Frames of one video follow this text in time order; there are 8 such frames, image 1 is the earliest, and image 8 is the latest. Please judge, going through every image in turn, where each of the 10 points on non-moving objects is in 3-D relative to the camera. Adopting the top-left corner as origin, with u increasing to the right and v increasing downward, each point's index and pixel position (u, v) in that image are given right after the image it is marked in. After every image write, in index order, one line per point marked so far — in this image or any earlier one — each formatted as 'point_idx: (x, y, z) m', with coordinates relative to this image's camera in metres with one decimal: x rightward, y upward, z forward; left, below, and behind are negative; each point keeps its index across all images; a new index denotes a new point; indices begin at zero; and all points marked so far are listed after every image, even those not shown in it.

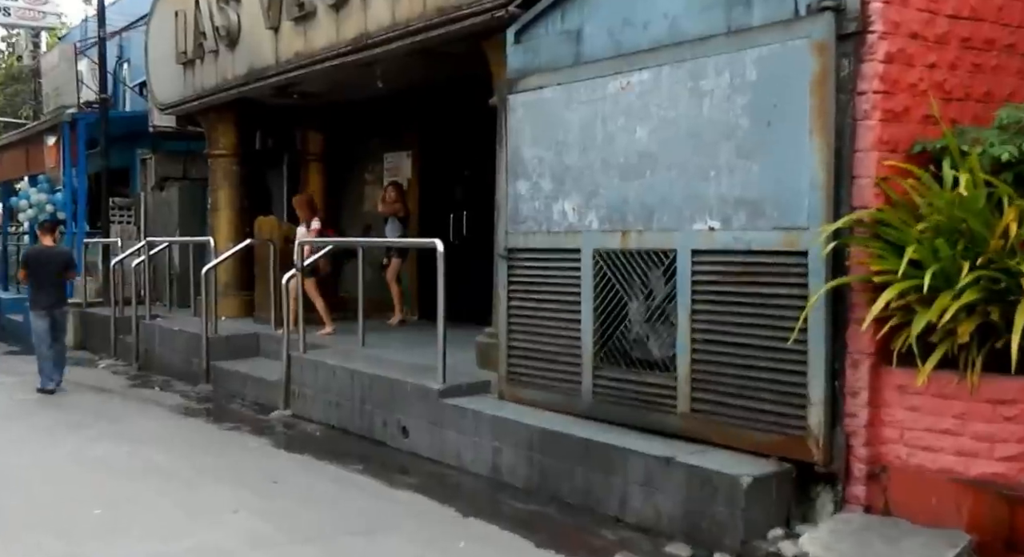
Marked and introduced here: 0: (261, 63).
0: (-2.4, +2.1, +9.5) m
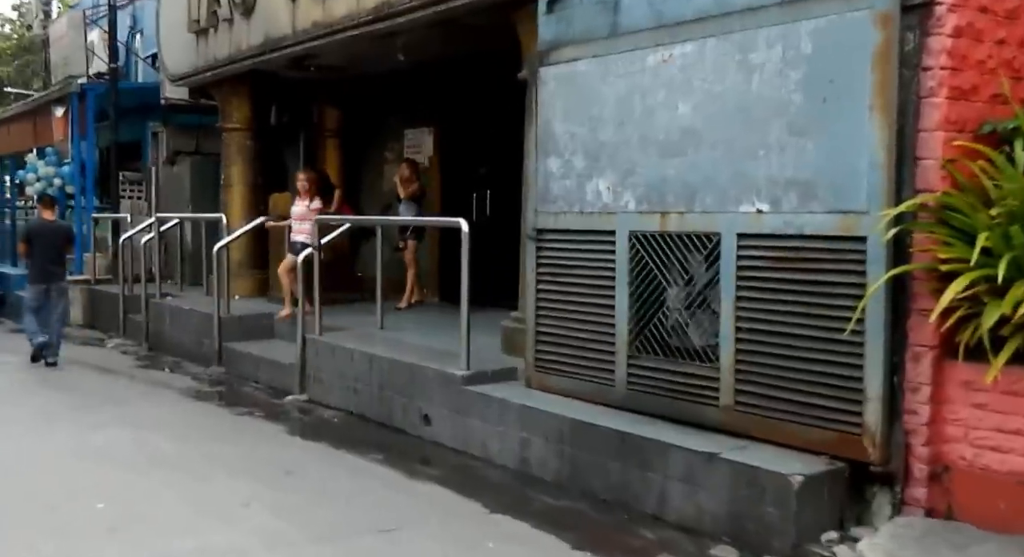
0: (-2.2, +2.3, +9.2) m
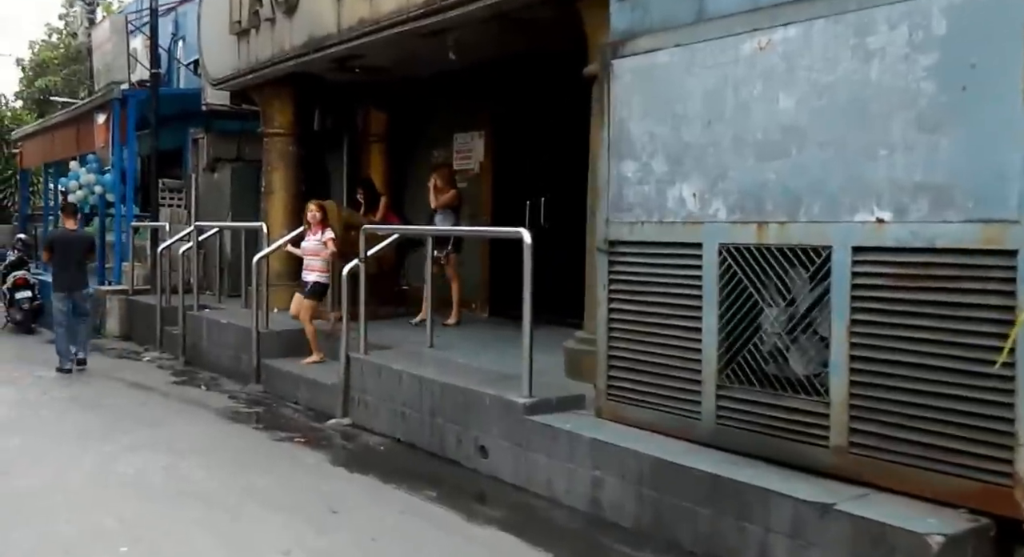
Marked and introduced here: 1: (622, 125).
0: (-1.7, +2.2, +8.6) m
1: (+0.6, +0.8, +5.1) m
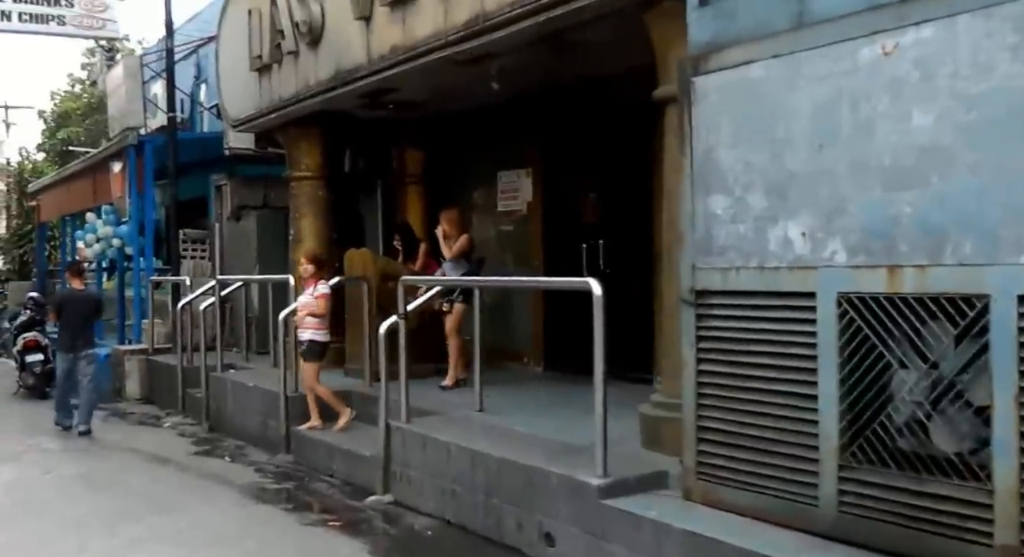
0: (-1.3, +1.7, +8.0) m
1: (+0.9, +0.5, +4.3) m
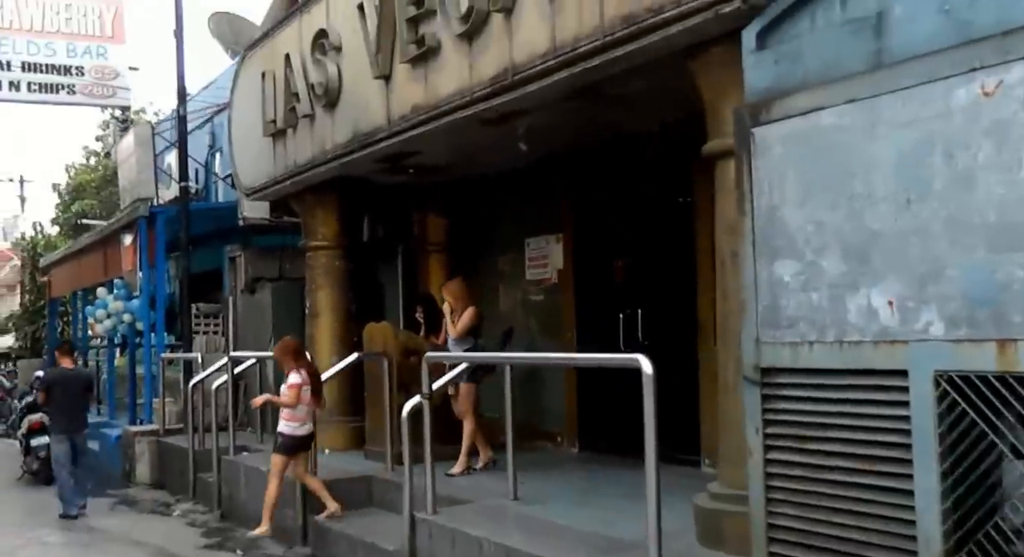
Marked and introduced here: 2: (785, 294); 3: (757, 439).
0: (-1.1, +1.2, +7.6) m
1: (+1.0, +0.3, +3.8) m
2: (+1.0, -0.1, +3.8) m
3: (+1.0, -0.6, +3.9) m
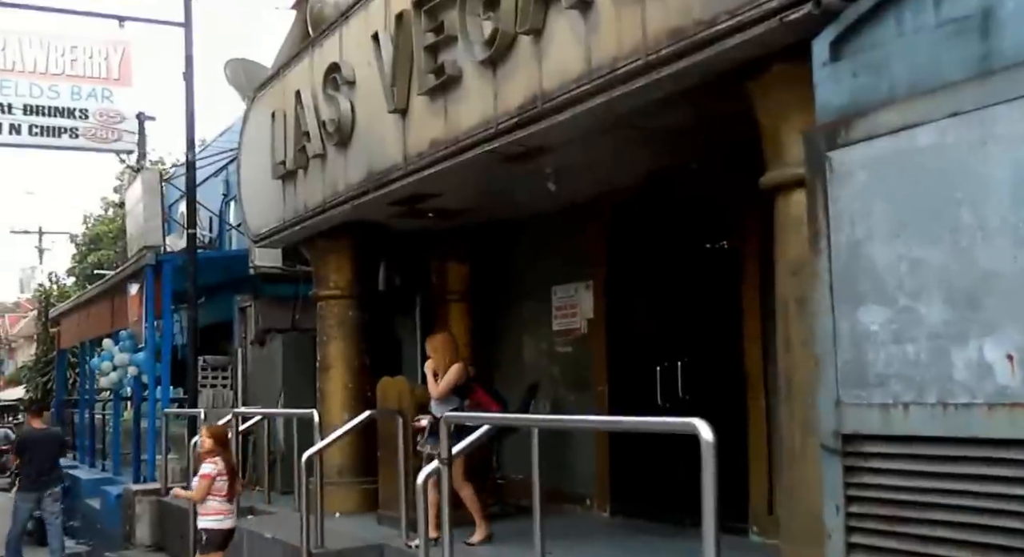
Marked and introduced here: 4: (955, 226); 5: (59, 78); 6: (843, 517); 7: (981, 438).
0: (-0.9, +0.8, +7.1) m
1: (+1.1, +0.1, +3.2) m
2: (+1.2, -0.2, +3.2) m
3: (+1.1, -0.8, +3.3) m
4: (+1.3, +0.2, +2.9) m
5: (-7.4, +3.3, +16.4) m
6: (+1.1, -0.8, +3.3) m
7: (+1.4, -0.5, +2.9) m
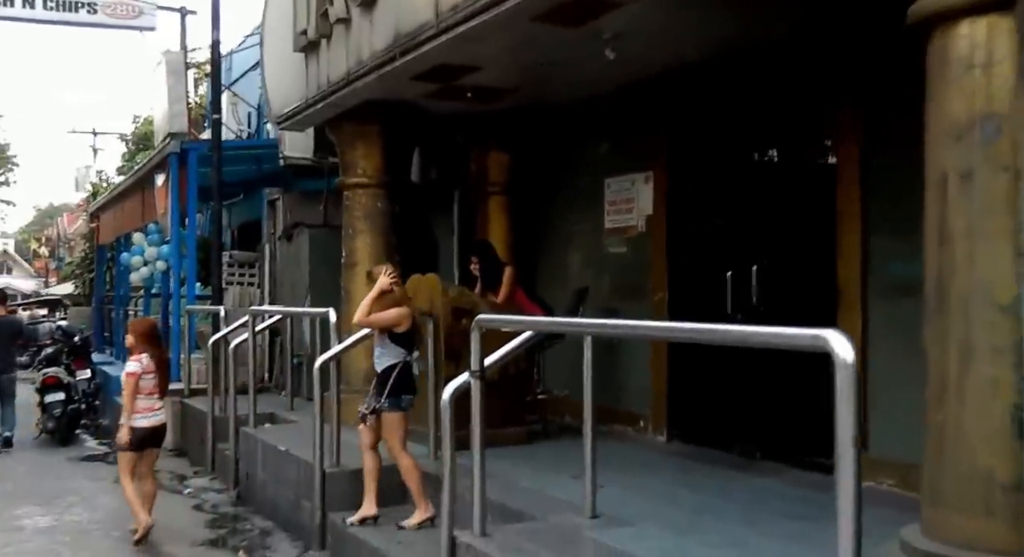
0: (-0.6, +1.5, +5.9) m
1: (+1.2, +0.4, +2.1) m
2: (+1.3, +0.1, +2.0) m
3: (+1.2, -0.5, +2.2) m
4: (+1.4, +0.4, +1.7) m
5: (-6.6, +5.0, +15.3) m
6: (+1.2, -0.5, +2.2) m
7: (+1.5, -0.2, +1.7) m
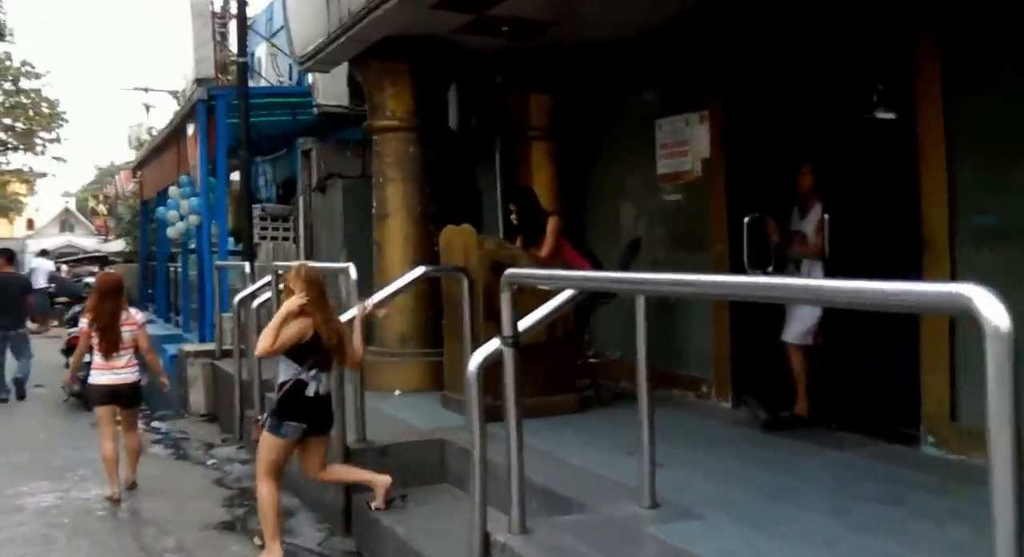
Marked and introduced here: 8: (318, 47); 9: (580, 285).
0: (-0.4, +1.8, +5.1) m
1: (+1.3, +0.5, +1.2) m
2: (+1.3, +0.2, +1.2) m
3: (+1.2, -0.4, +1.4) m
4: (+1.4, +0.5, +0.9) m
5: (-5.9, +5.6, +14.6) m
6: (+1.2, -0.4, +1.4) m
7: (+1.5, -0.1, +0.9) m
8: (-1.4, +1.8, +7.4) m
9: (+0.3, 0.0, +3.4) m
